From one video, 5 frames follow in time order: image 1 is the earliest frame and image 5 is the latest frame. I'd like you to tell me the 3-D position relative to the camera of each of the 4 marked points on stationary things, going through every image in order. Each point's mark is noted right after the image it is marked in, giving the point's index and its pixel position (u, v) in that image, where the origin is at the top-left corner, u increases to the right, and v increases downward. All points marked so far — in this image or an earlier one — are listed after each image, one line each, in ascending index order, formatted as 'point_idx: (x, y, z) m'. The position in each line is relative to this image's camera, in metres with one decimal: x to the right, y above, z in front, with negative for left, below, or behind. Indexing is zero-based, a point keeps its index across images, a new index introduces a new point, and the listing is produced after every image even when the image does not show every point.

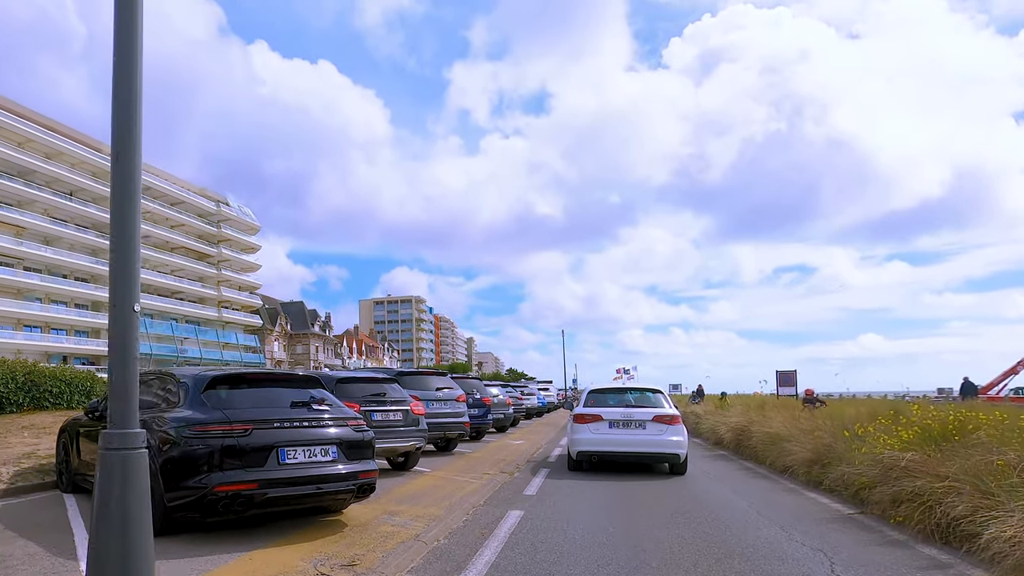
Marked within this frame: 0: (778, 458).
0: (+4.3, -2.7, +10.9) m
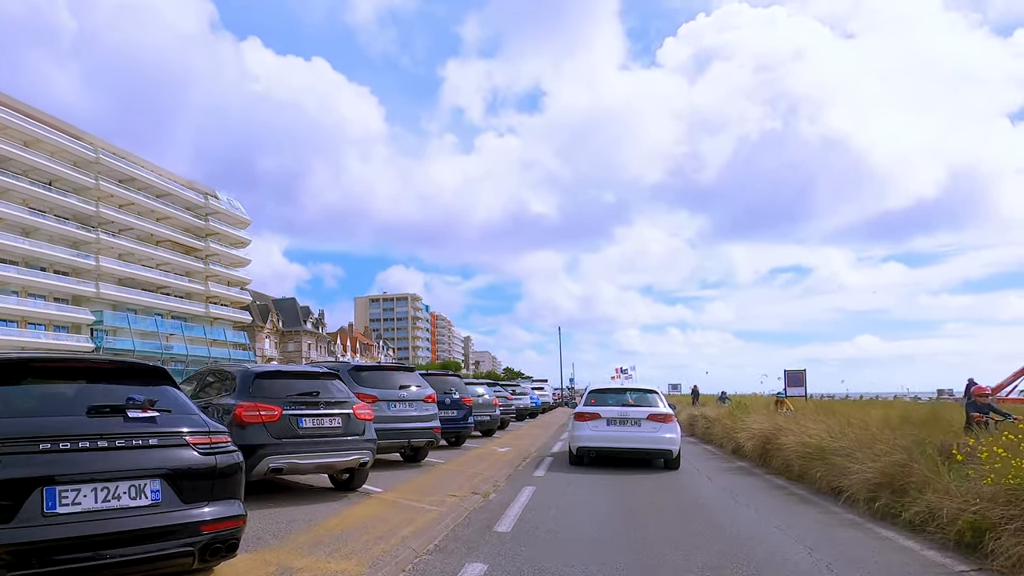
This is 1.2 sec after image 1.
0: (+3.9, -2.4, +8.6) m
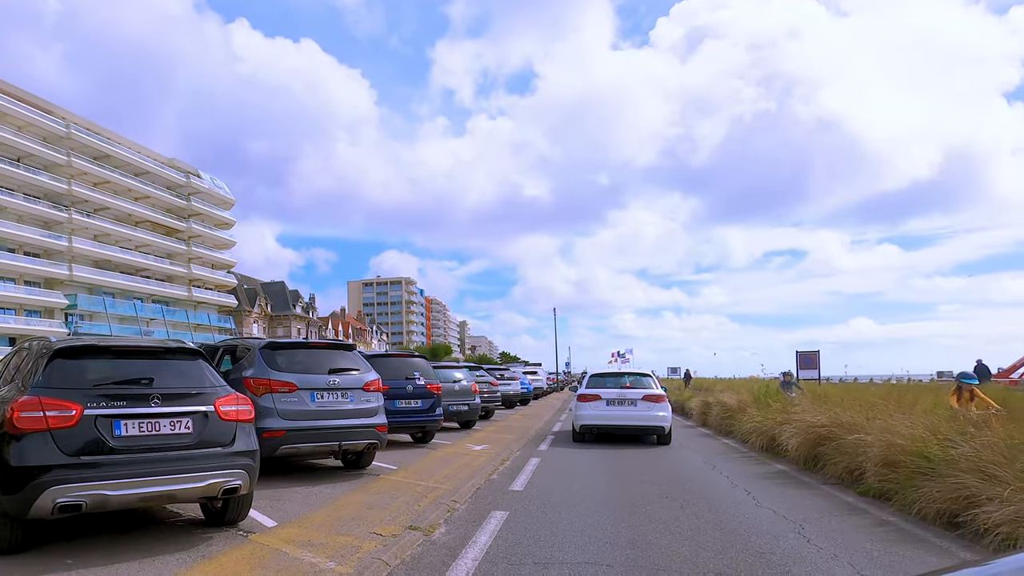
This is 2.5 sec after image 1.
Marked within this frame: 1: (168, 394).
0: (+3.6, -1.8, +5.8) m
1: (-2.5, -0.8, +5.0) m
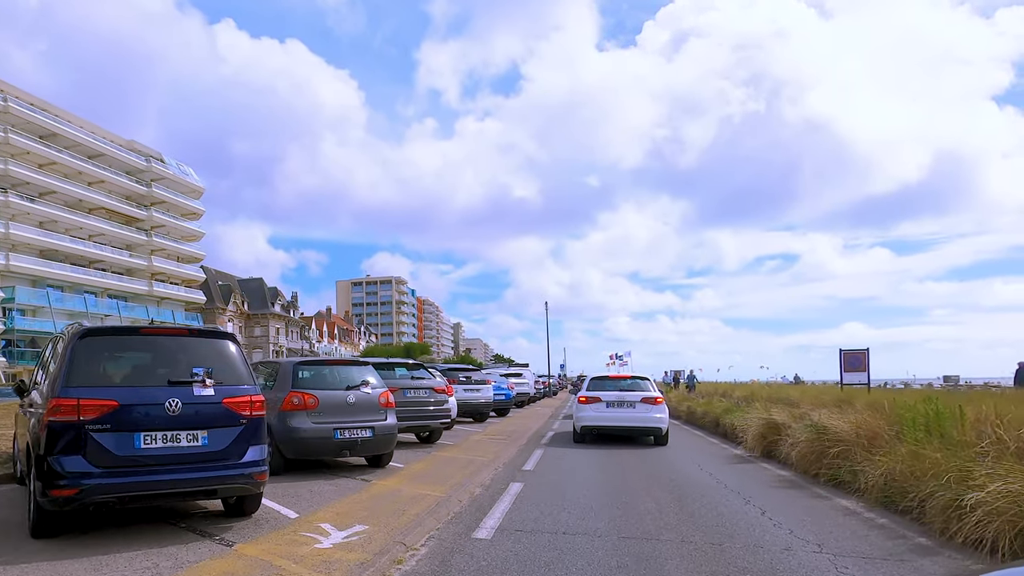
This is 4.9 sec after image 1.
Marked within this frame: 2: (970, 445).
0: (+2.8, -0.9, -0.9) m
1: (-3.2, +0.1, -1.7) m
2: (+4.1, -1.3, +6.2) m
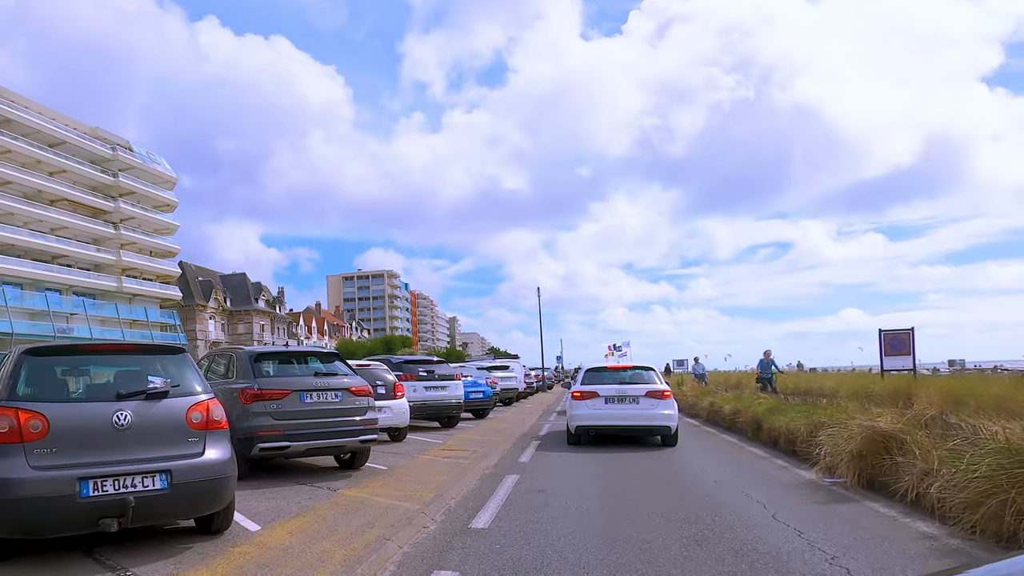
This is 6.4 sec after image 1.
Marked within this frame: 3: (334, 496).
0: (+2.3, -0.4, -5.2) m
1: (-3.7, +0.6, -6.0) m
2: (+3.6, -0.7, +2.0) m
3: (-1.9, -2.2, +7.1) m
